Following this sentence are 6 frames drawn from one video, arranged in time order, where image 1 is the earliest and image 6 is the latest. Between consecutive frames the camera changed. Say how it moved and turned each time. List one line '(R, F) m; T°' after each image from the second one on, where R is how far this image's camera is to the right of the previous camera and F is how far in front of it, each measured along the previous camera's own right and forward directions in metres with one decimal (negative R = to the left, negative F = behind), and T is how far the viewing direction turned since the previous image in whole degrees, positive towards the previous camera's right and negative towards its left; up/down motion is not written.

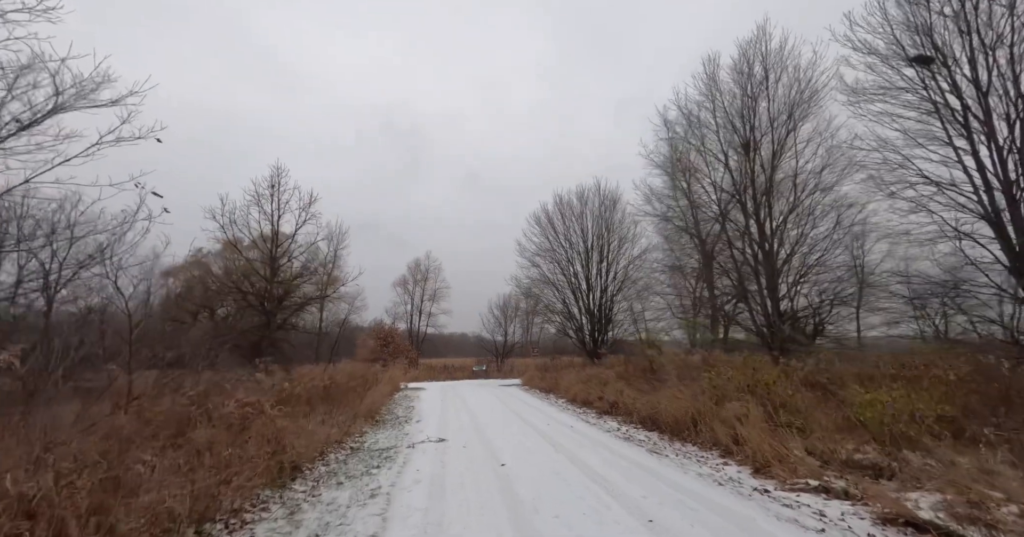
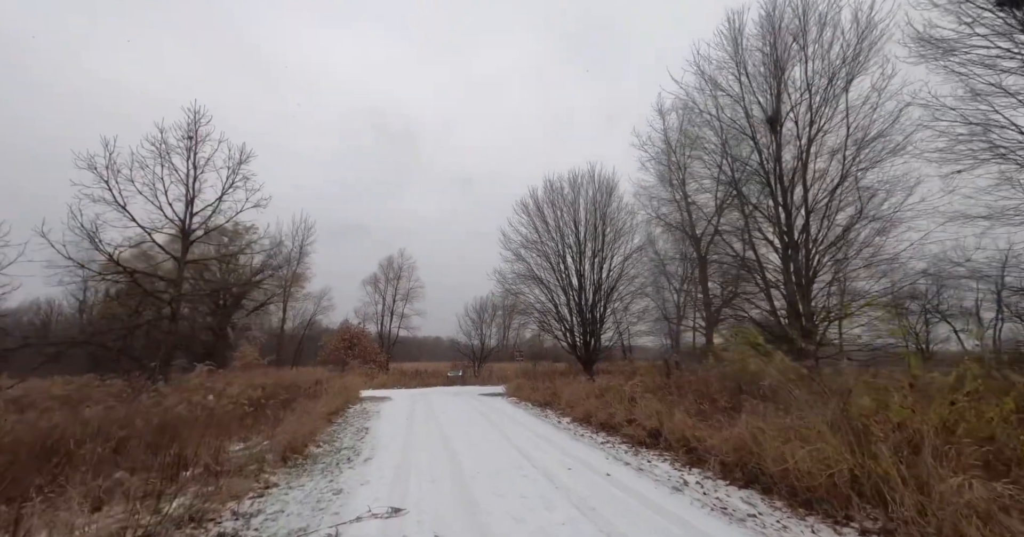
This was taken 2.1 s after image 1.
(-0.3, +2.6) m; +3°
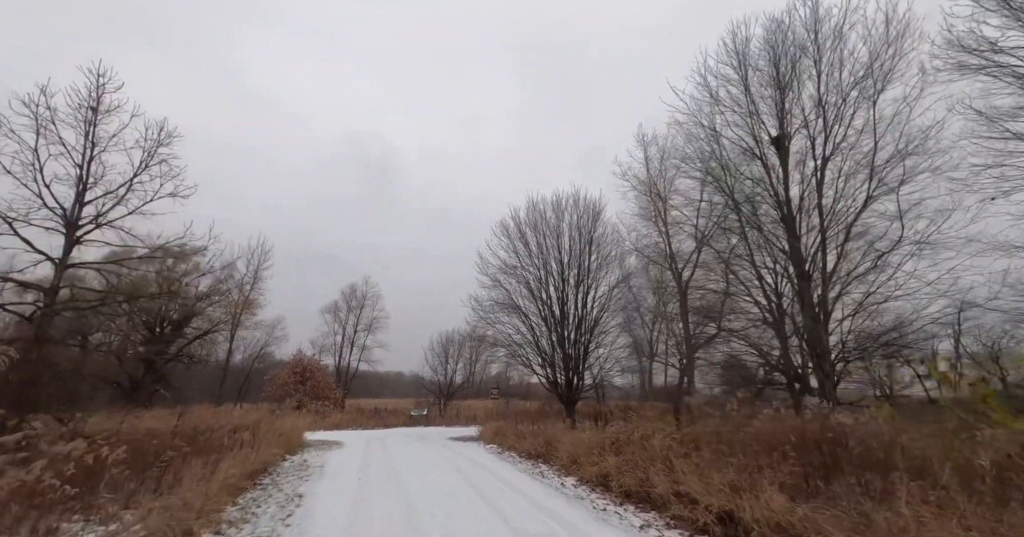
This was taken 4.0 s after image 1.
(-0.4, +1.8) m; +4°
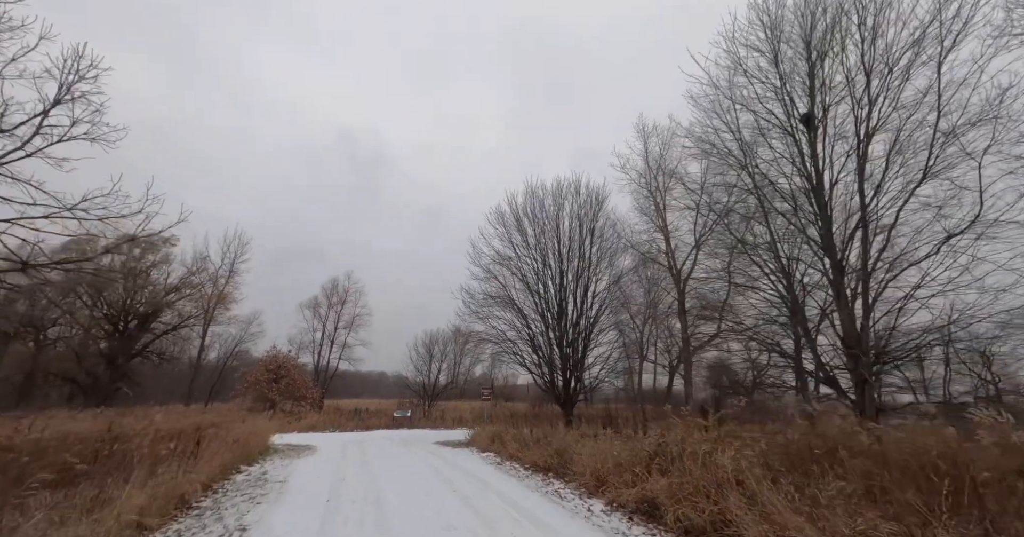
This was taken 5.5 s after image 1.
(-0.4, +1.4) m; +2°
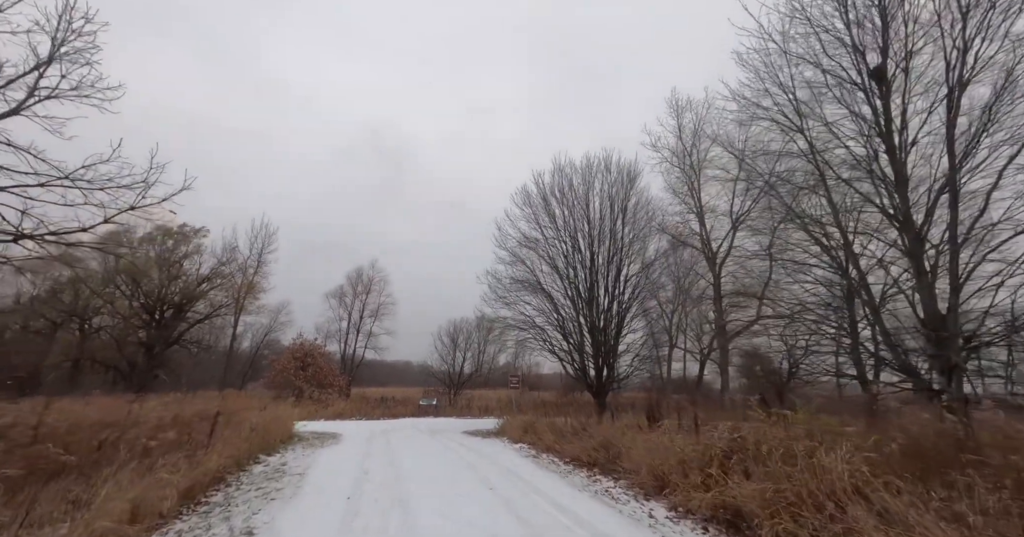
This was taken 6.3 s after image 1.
(-0.2, +0.8) m; -3°
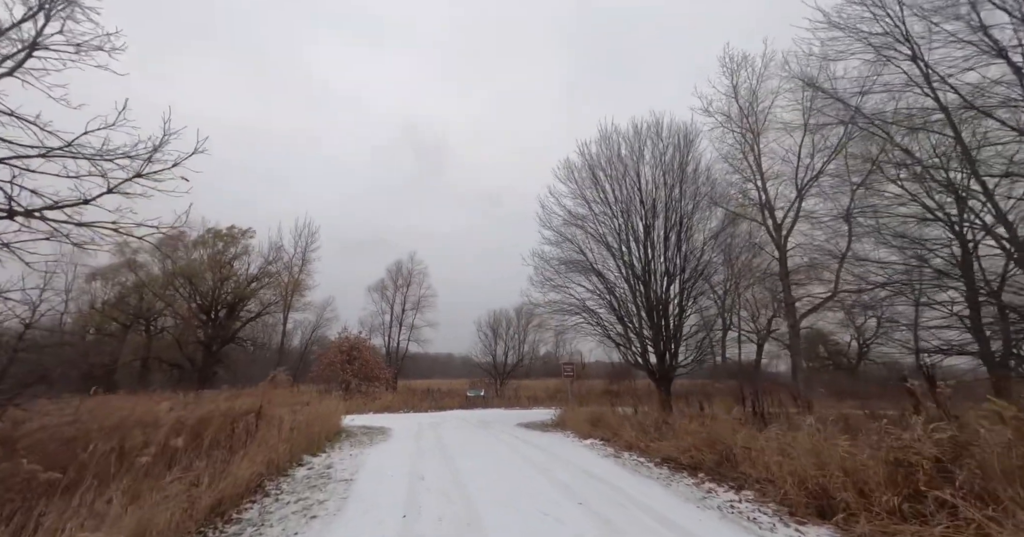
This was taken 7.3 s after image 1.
(-0.4, +1.1) m; -5°
